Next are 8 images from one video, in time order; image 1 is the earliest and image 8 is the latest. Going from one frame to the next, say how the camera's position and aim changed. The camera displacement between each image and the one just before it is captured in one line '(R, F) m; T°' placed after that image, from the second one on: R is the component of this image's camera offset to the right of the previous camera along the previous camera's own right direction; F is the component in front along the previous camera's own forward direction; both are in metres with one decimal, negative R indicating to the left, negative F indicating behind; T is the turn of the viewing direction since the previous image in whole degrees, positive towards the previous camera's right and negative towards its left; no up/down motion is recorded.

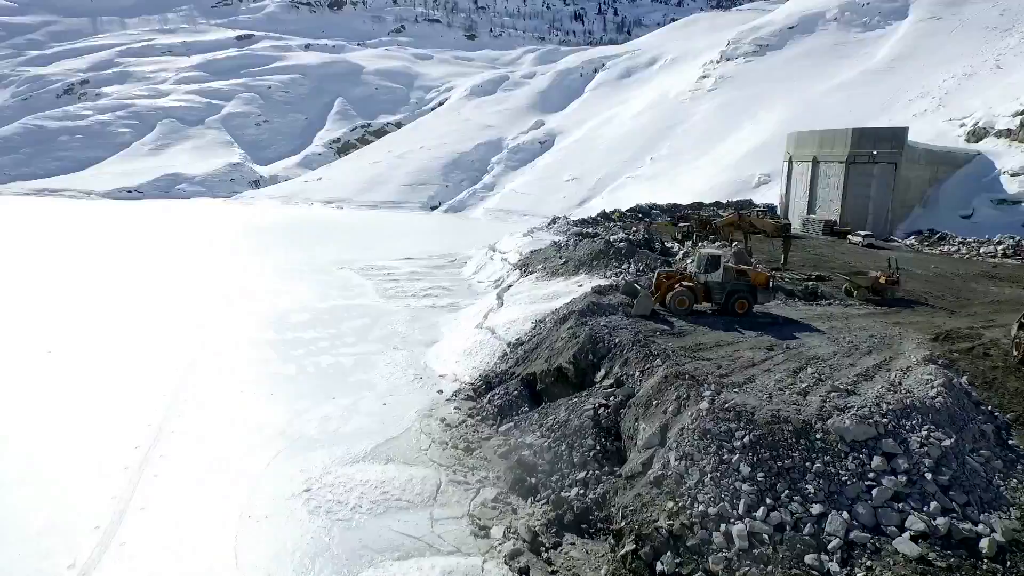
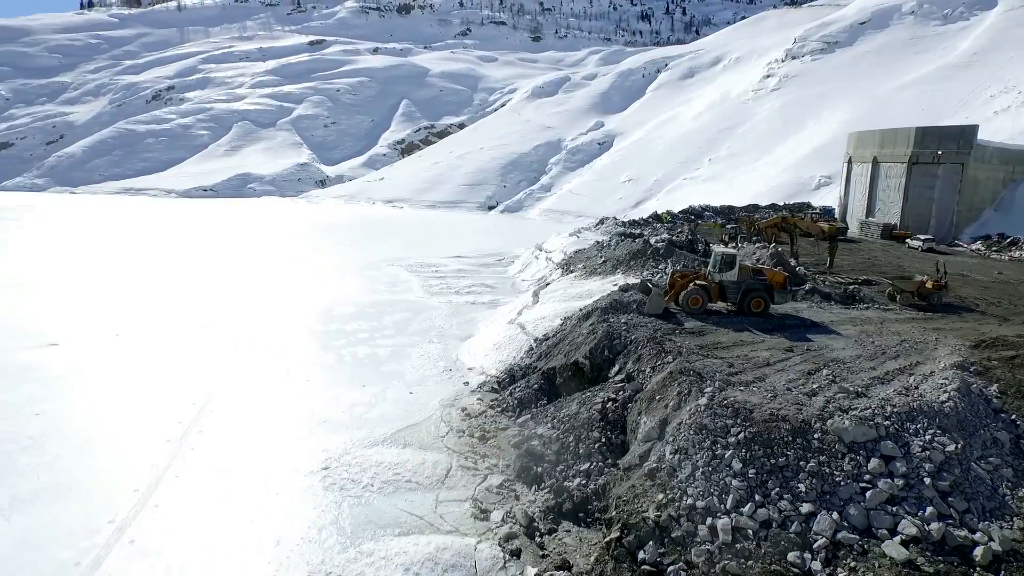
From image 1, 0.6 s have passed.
(+0.7, -0.2) m; -6°
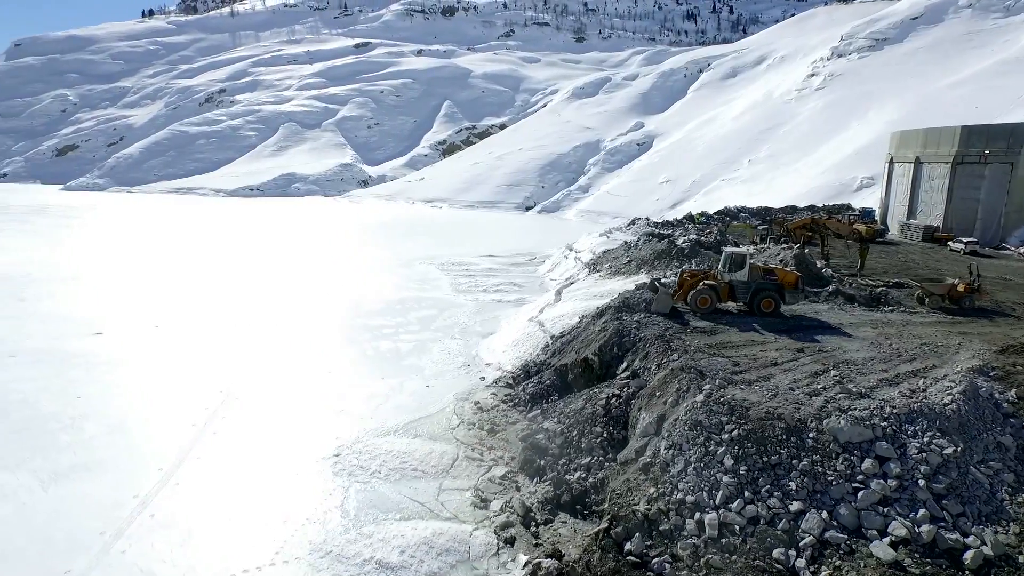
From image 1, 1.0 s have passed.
(+0.5, -0.2) m; -4°
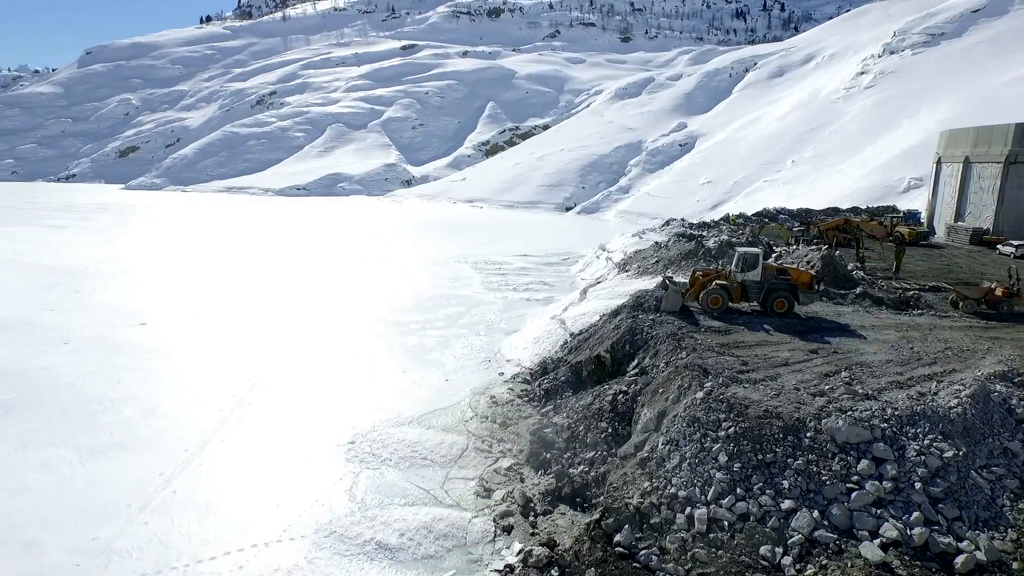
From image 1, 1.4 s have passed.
(+0.5, -0.2) m; -4°
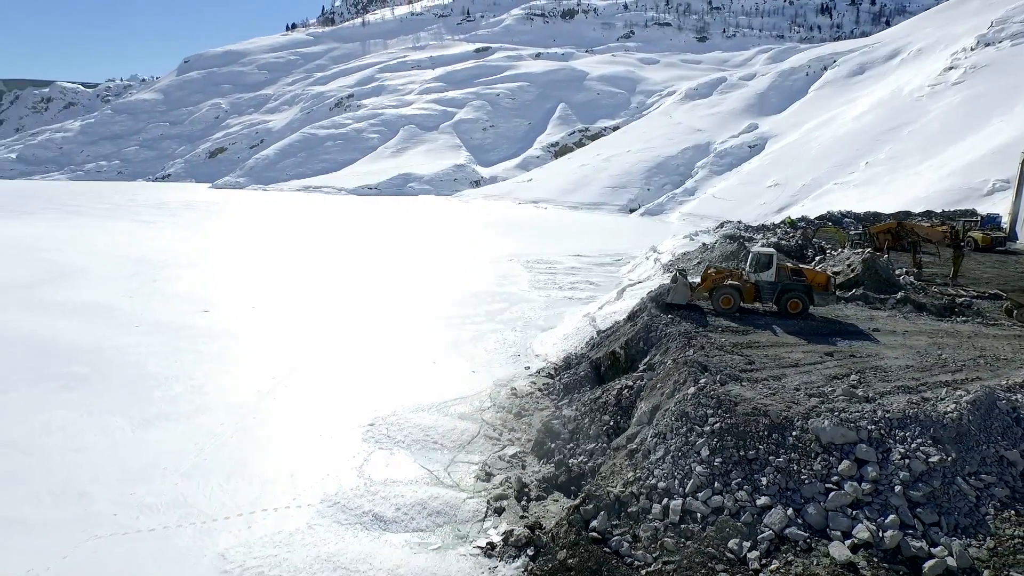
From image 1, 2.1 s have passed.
(+0.9, -0.3) m; -7°
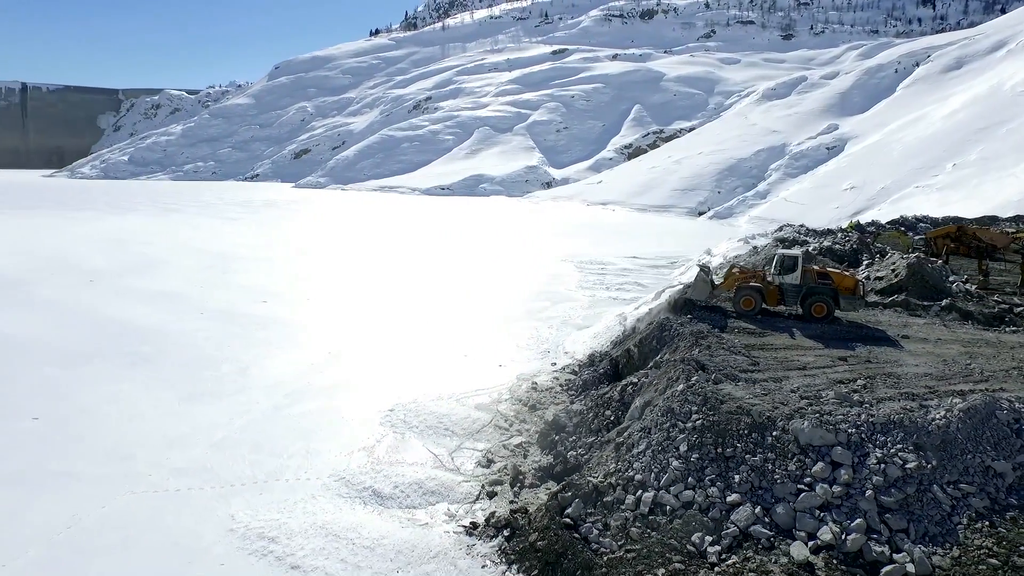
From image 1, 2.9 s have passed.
(+1.0, -0.3) m; -7°
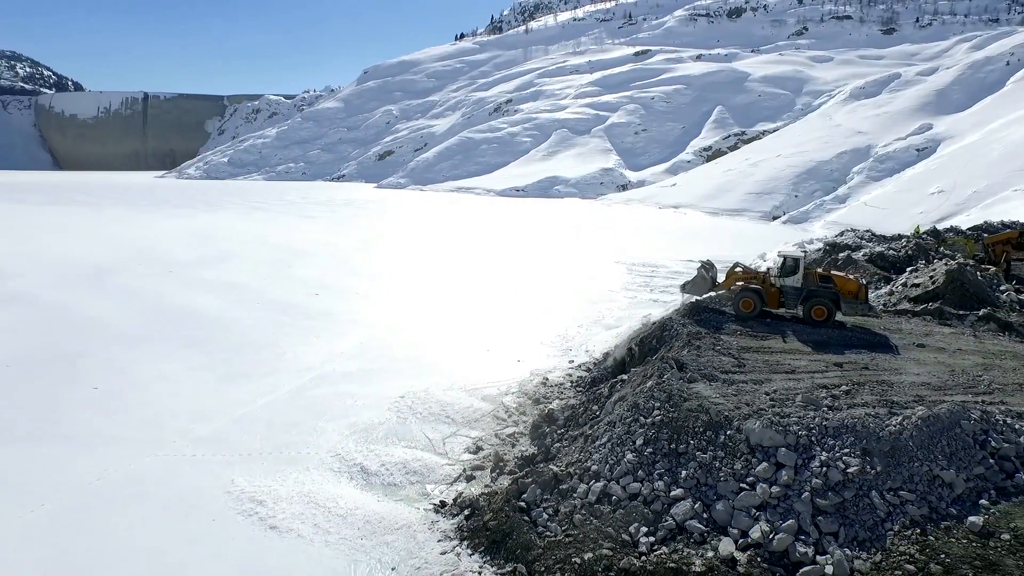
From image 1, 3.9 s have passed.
(+1.4, -0.3) m; -8°
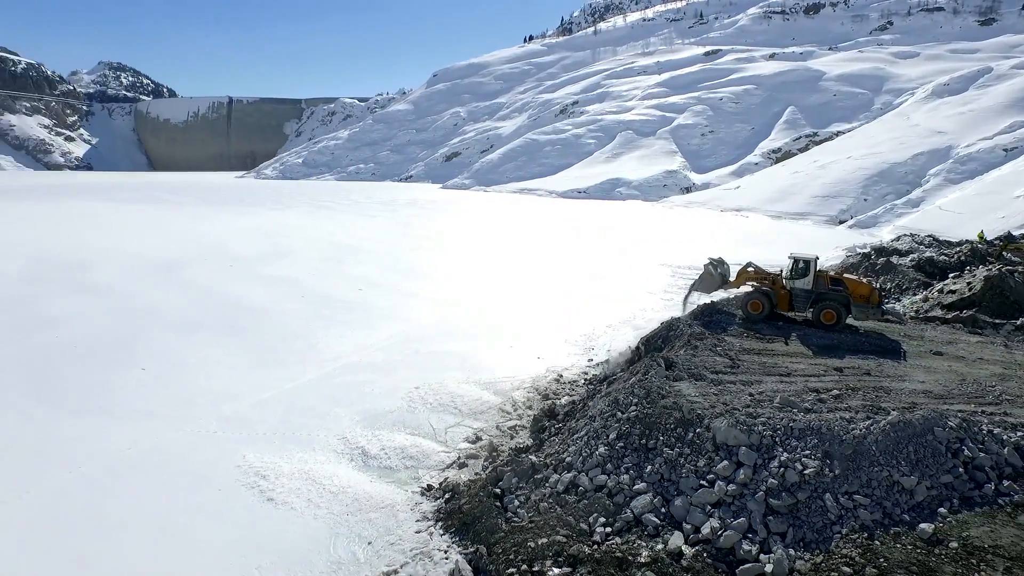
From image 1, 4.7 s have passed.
(+1.1, -0.2) m; -6°
